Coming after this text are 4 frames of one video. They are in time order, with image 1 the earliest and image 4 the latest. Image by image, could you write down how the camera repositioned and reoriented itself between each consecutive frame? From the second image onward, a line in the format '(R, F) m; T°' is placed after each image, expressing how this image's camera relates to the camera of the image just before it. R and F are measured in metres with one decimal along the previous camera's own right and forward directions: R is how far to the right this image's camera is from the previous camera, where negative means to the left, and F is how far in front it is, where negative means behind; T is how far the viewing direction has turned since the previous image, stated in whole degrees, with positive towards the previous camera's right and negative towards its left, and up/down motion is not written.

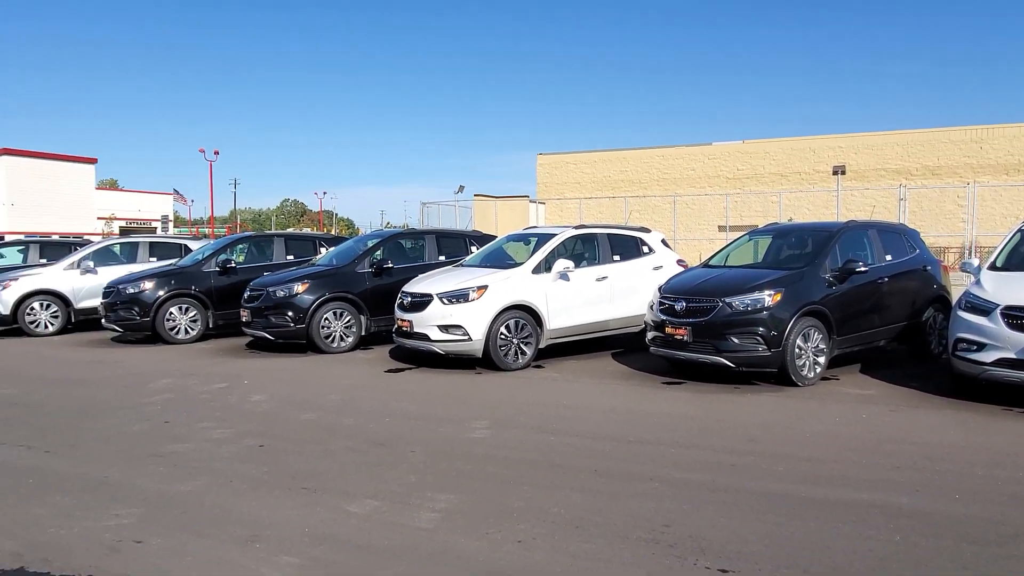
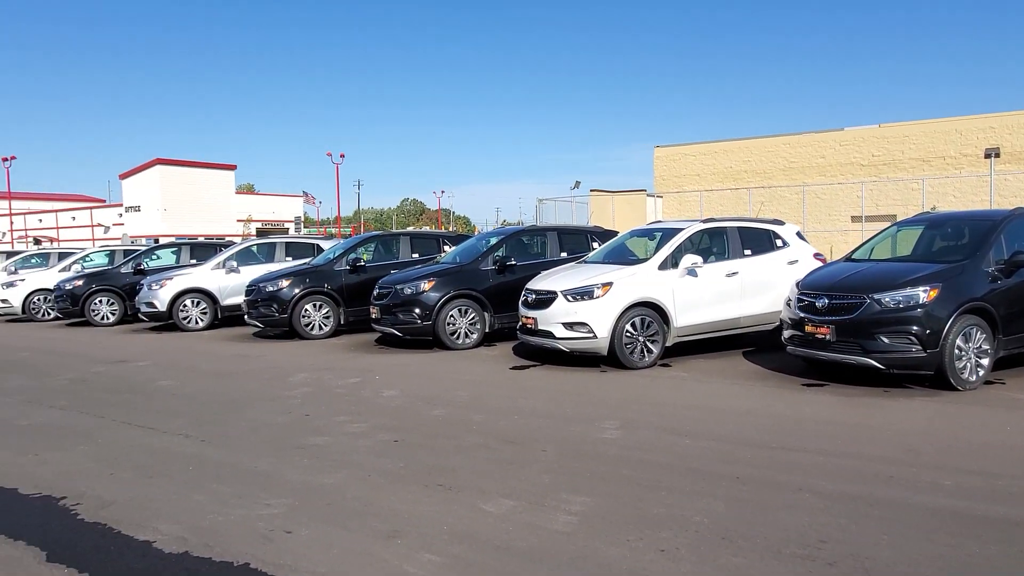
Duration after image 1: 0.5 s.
(-0.1, +0.1) m; -9°
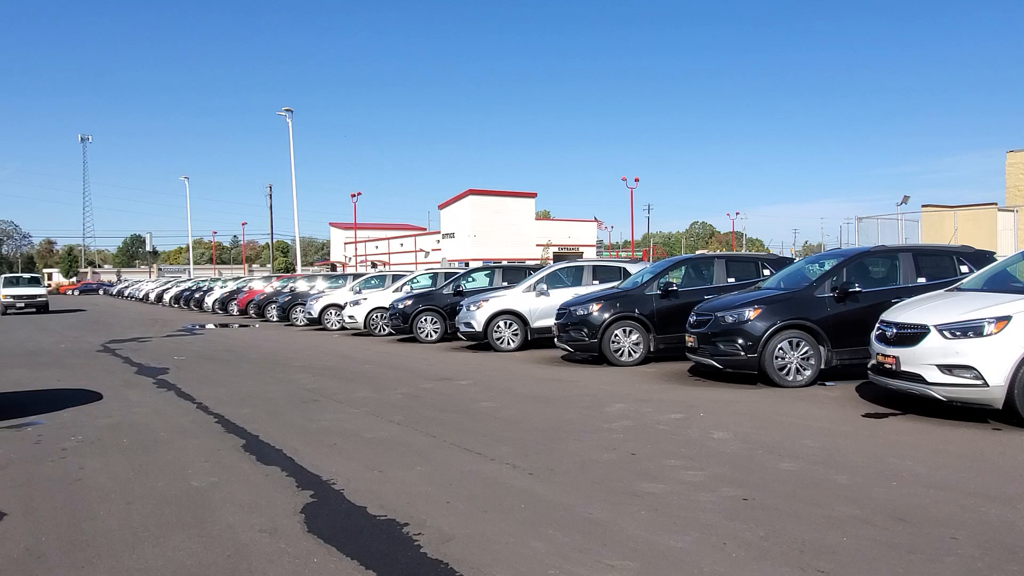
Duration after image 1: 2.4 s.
(-0.5, +0.6) m; -22°
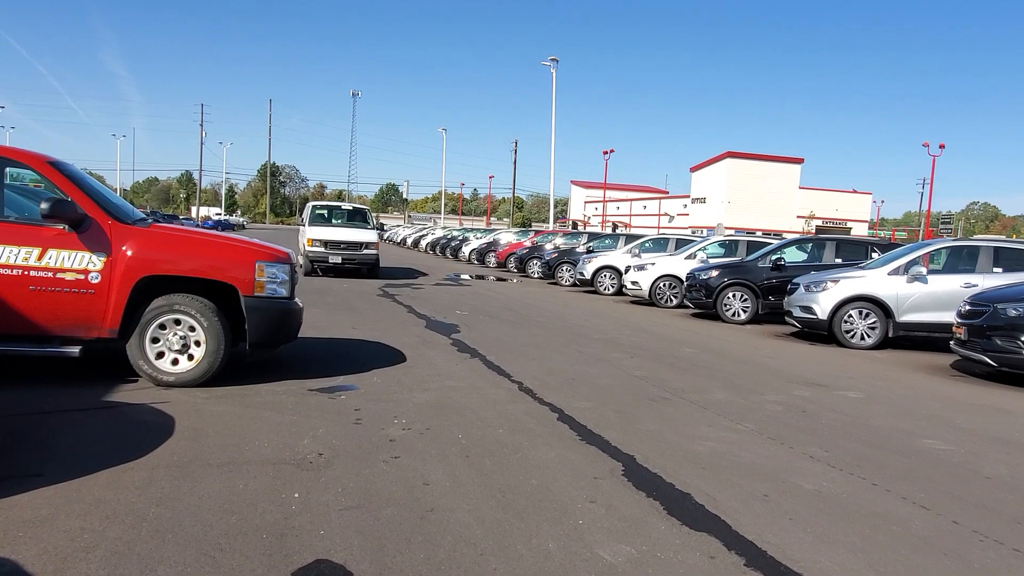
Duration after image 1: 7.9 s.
(-1.9, +2.2) m; -17°
